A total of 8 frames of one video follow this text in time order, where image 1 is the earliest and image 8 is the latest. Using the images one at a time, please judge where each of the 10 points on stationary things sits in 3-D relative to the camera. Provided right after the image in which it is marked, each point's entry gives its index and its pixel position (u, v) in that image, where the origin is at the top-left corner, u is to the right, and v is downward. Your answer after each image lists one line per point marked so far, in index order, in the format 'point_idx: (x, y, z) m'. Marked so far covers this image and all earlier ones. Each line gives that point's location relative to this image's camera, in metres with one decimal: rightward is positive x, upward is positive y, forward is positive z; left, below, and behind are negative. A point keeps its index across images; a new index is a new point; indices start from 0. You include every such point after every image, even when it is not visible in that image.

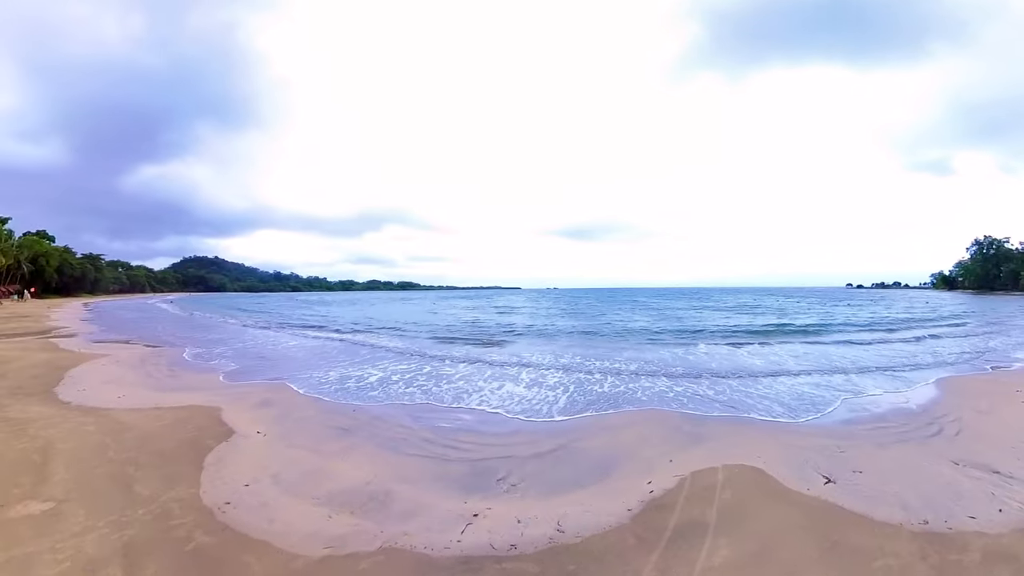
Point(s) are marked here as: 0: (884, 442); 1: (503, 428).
0: (+3.9, -1.6, +7.3) m
1: (0.0, -2.1, +10.5) m
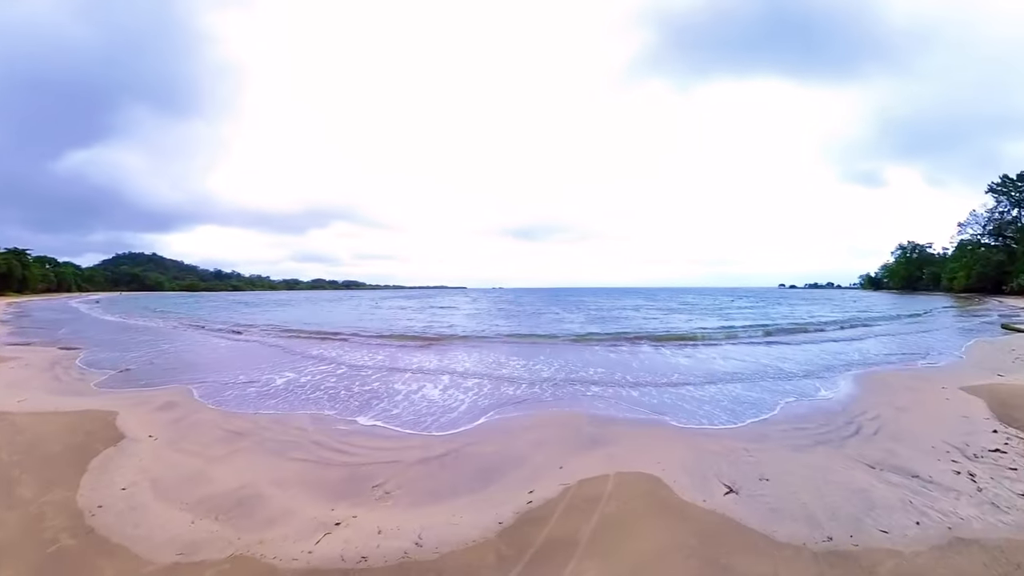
0: (+2.7, -1.5, +6.7) m
1: (-1.4, -1.9, +9.5) m
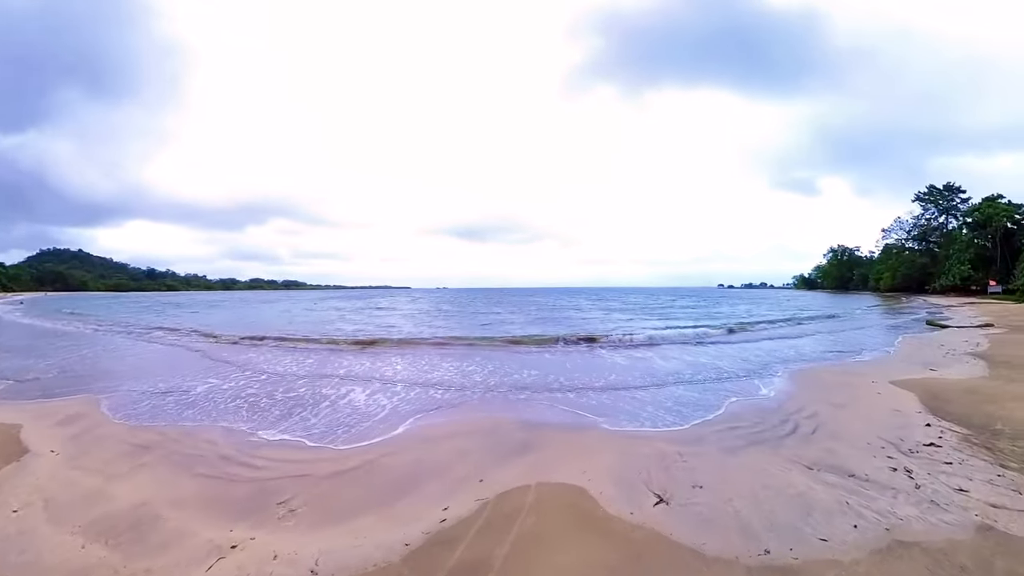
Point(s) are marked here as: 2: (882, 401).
0: (+2.0, -1.4, +6.4) m
1: (-2.4, -1.9, +8.9) m
2: (+4.9, -1.4, +9.1) m
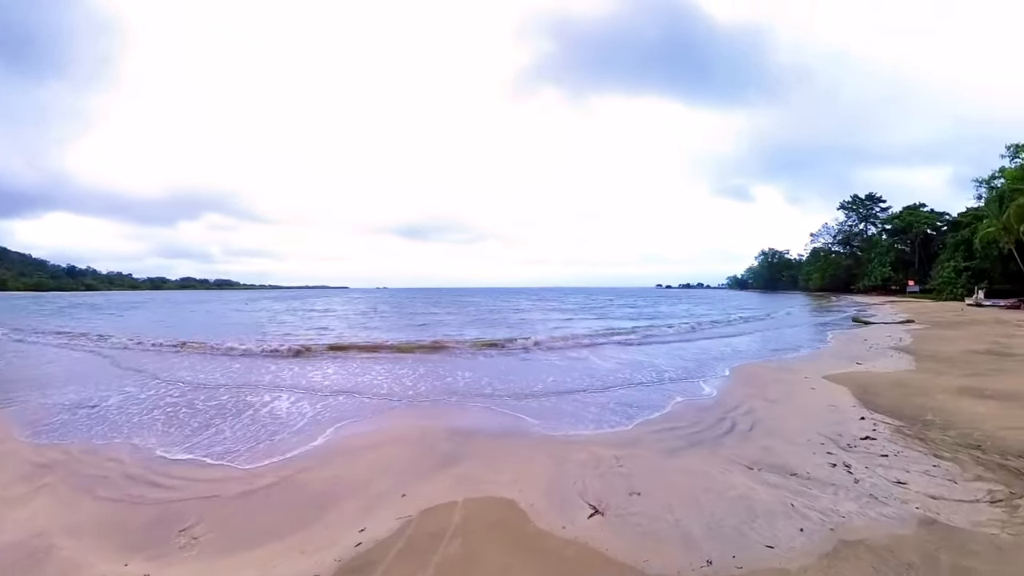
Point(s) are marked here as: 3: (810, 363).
0: (+1.4, -1.4, +6.1) m
1: (-3.2, -2.0, +8.2) m
2: (+4.0, -1.4, +9.1) m
3: (+5.3, -1.3, +12.5) m
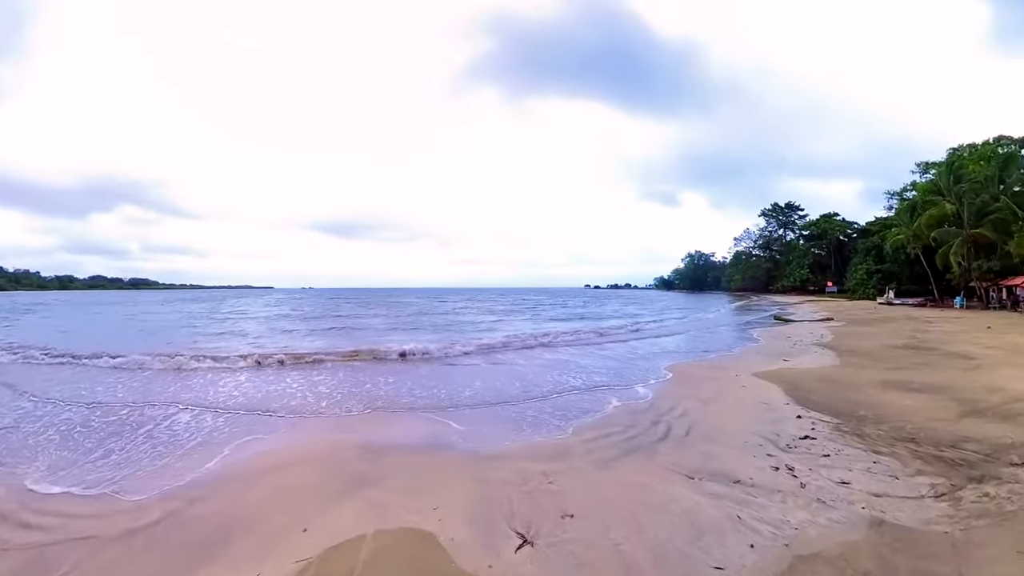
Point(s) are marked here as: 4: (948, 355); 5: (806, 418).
0: (+0.8, -1.4, +5.6) m
1: (-4.0, -2.1, +7.3) m
2: (+3.1, -1.3, +8.9) m
3: (+4.1, -1.3, +12.4) m
4: (+8.8, -1.4, +14.0) m
5: (+3.1, -1.4, +7.4) m
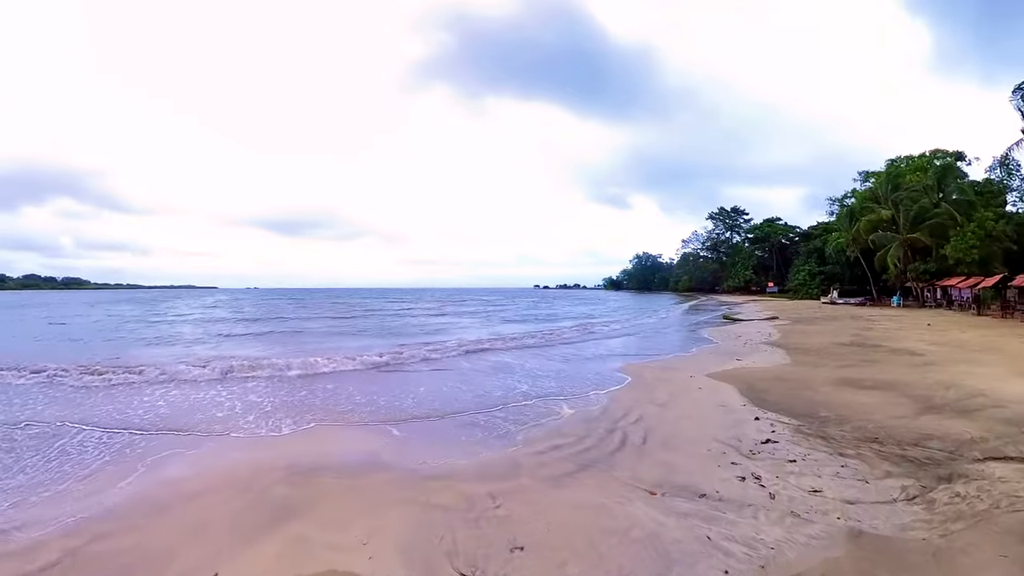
0: (+0.3, -1.4, +5.1) m
1: (-4.5, -2.2, +6.4) m
2: (+2.4, -1.3, +8.5) m
3: (+3.1, -1.3, +12.1) m
4: (+7.7, -1.3, +14.0) m
5: (+2.6, -1.3, +7.0) m
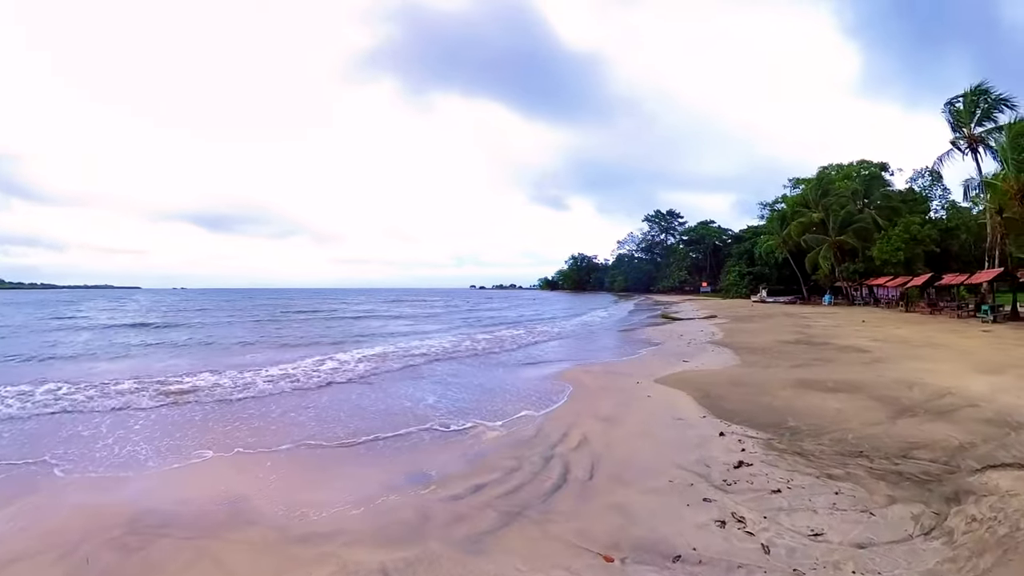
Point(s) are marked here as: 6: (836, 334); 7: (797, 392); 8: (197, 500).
0: (-0.2, -1.3, +3.7) m
1: (-5.1, -2.2, +4.5) m
2: (+1.5, -1.2, +7.3) m
3: (+1.9, -1.2, +10.9) m
4: (+6.3, -1.1, +13.3) m
5: (+1.8, -1.2, +5.8) m
6: (+7.9, -1.1, +16.9) m
7: (+3.3, -1.2, +8.1) m
8: (-2.5, -1.7, +5.6) m
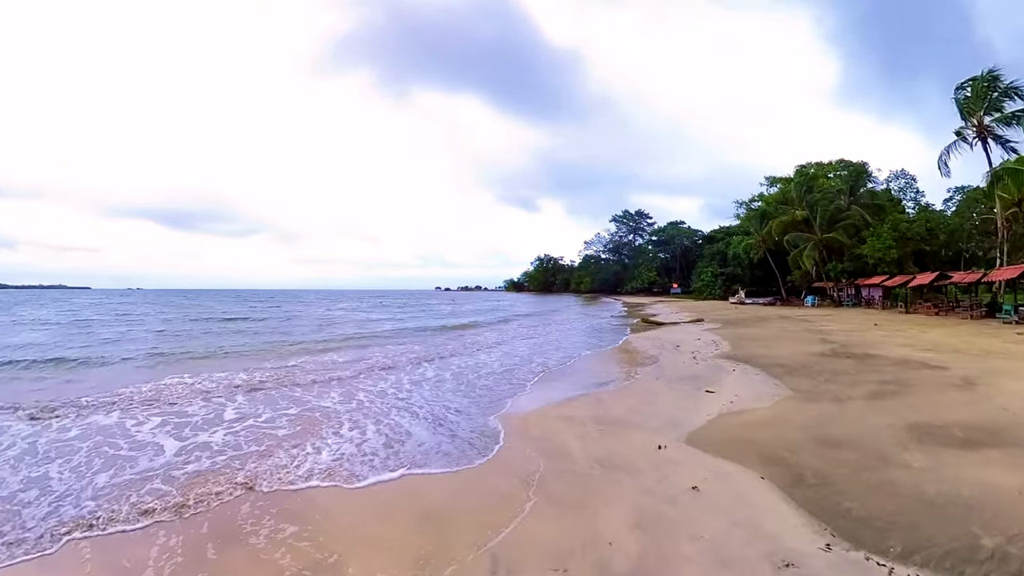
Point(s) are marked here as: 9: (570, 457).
0: (-0.5, -1.2, +0.3) m
1: (-5.4, -2.2, +0.9) m
2: (+1.1, -1.2, +3.9) m
3: (+1.3, -1.2, +7.5) m
4: (+5.6, -1.1, +10.1) m
5: (+1.5, -1.2, +2.5) m
6: (+7.0, -1.0, +13.8) m
7: (+2.9, -1.2, +4.8) m
8: (-2.9, -1.7, +2.0) m
9: (+0.6, -1.2, +4.5) m
